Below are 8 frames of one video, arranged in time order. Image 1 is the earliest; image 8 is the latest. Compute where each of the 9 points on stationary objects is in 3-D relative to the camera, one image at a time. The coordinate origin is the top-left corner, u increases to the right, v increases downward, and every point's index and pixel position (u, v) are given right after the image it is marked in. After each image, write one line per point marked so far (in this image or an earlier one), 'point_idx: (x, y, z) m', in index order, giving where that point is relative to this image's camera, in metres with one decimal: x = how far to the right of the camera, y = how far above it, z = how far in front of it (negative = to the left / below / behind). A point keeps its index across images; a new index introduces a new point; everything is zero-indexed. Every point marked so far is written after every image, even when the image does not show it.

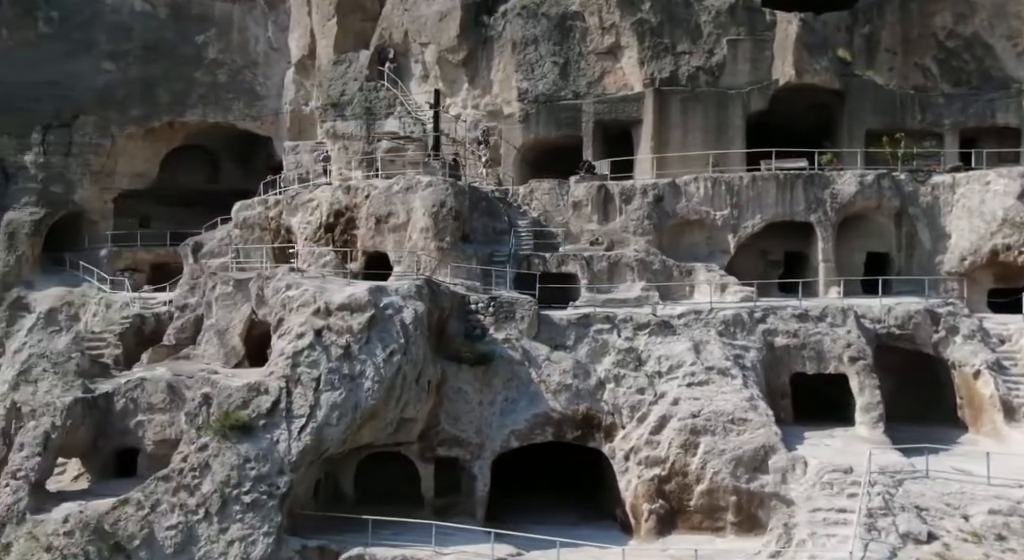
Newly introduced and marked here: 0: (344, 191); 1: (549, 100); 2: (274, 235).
0: (-2.4, +1.3, +13.1) m
1: (+0.7, +3.1, +15.8) m
2: (-3.9, +0.8, +15.2) m
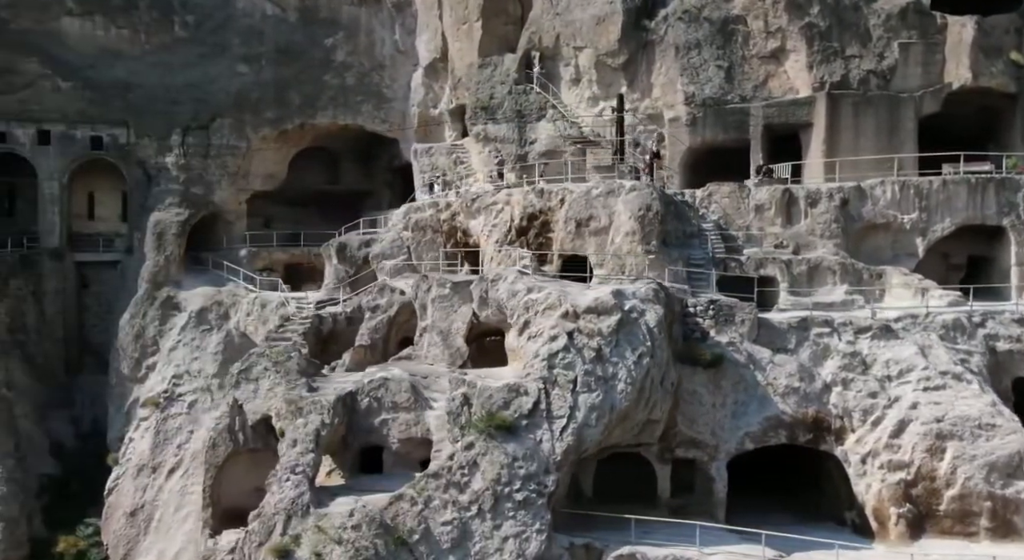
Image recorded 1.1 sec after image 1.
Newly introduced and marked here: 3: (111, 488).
0: (+0.4, +1.2, +13.3) m
1: (+3.6, +3.1, +15.9) m
2: (-1.0, +0.8, +15.5) m
3: (-7.4, -3.9, +17.0) m
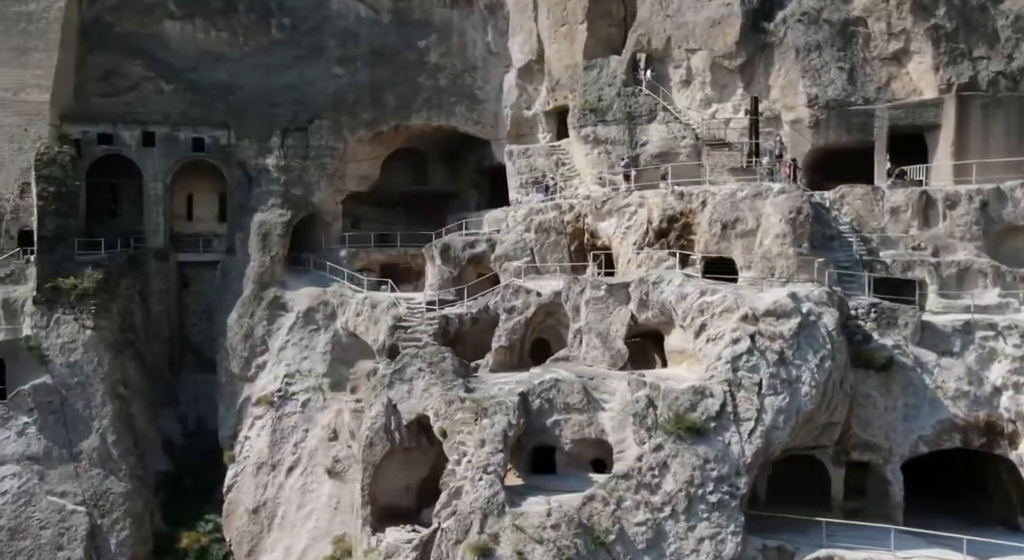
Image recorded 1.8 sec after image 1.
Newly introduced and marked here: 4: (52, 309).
0: (+2.4, +1.2, +13.3) m
1: (+5.7, +3.0, +15.9) m
2: (+1.1, +0.7, +15.6) m
3: (-5.3, -3.9, +17.3) m
4: (-9.0, -0.6, +17.9) m
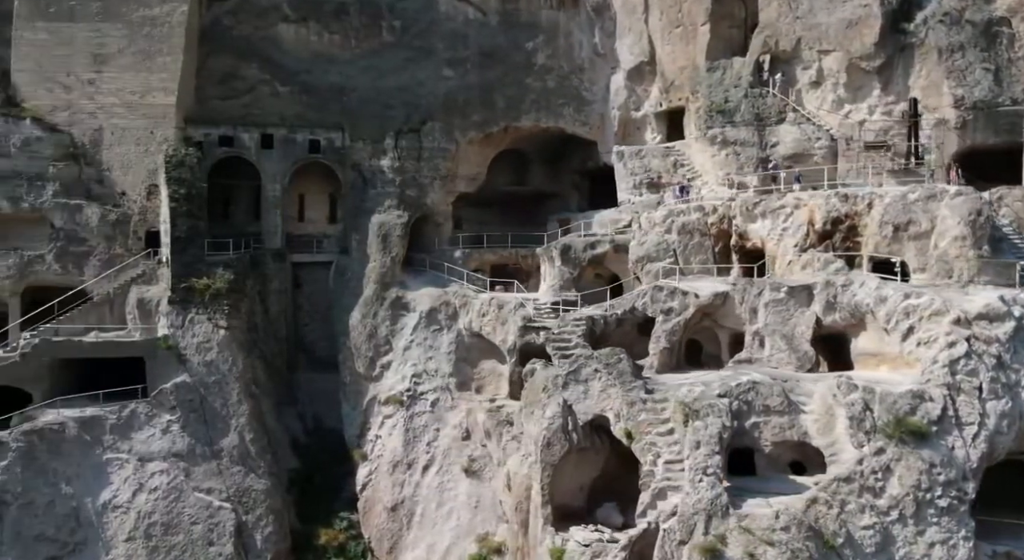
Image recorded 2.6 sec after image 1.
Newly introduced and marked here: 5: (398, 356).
0: (+4.8, +1.2, +13.3) m
1: (+8.2, +3.0, +15.8) m
2: (+3.5, +0.7, +15.6) m
3: (-2.8, -3.9, +17.5) m
4: (-6.5, -0.6, +18.2) m
5: (-2.4, -1.6, +19.1) m
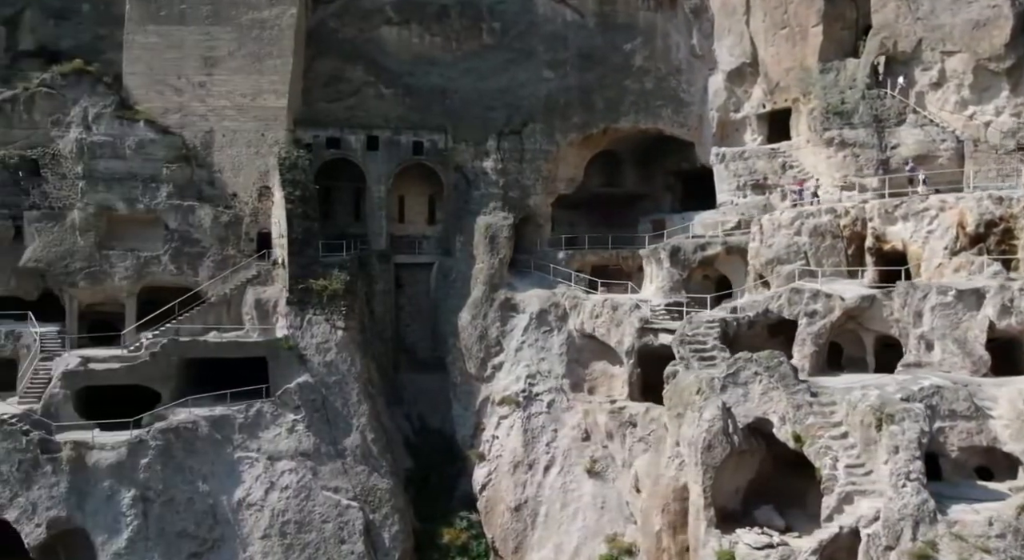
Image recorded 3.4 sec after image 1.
0: (+7.0, +1.1, +13.2) m
1: (+10.4, +2.9, +15.6) m
2: (+5.8, +0.7, +15.5) m
3: (-0.5, -3.9, +17.6) m
4: (-4.2, -0.6, +18.4) m
5: (0.0, -1.6, +19.2) m
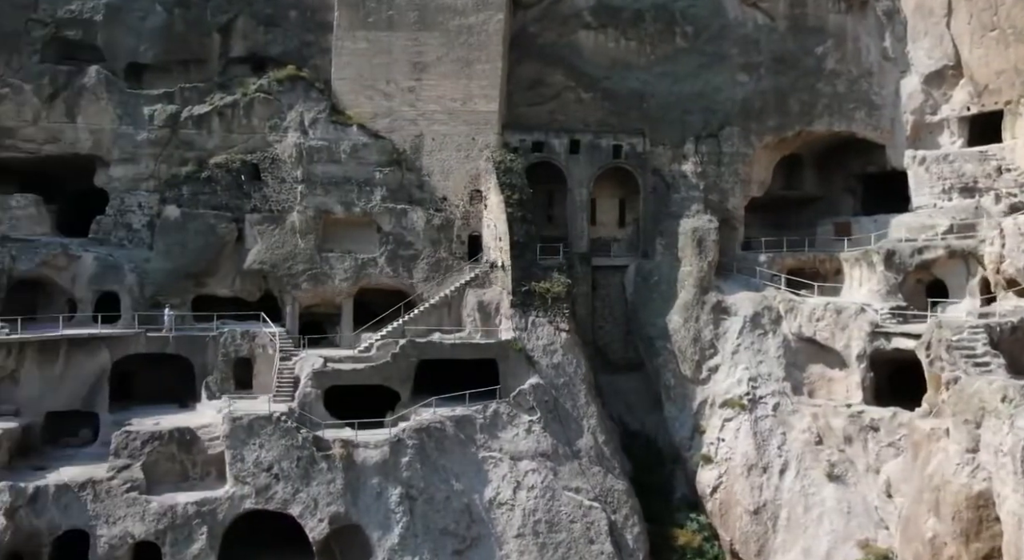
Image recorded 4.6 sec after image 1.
0: (+11.3, +1.0, +13.0) m
1: (+14.8, +2.8, +15.2) m
2: (+10.1, +0.6, +15.3) m
3: (+4.0, -4.0, +17.7) m
4: (+0.3, -0.7, +18.6) m
5: (+4.5, -1.7, +19.2) m
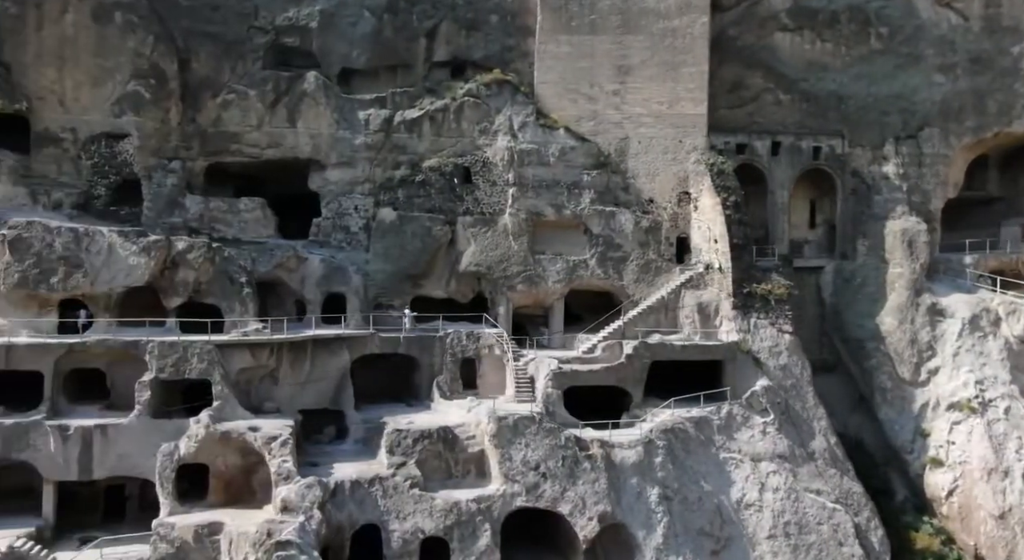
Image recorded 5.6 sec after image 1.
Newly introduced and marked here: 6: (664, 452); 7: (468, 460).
0: (+15.6, +0.9, +12.5) m
1: (+19.2, +2.7, +14.6) m
2: (+14.5, +0.5, +14.9) m
3: (+8.5, -4.0, +17.6) m
4: (+4.9, -0.7, +18.7) m
5: (+9.1, -1.7, +19.1) m
6: (+2.7, -3.0, +16.2) m
7: (-0.8, -3.1, +15.7) m
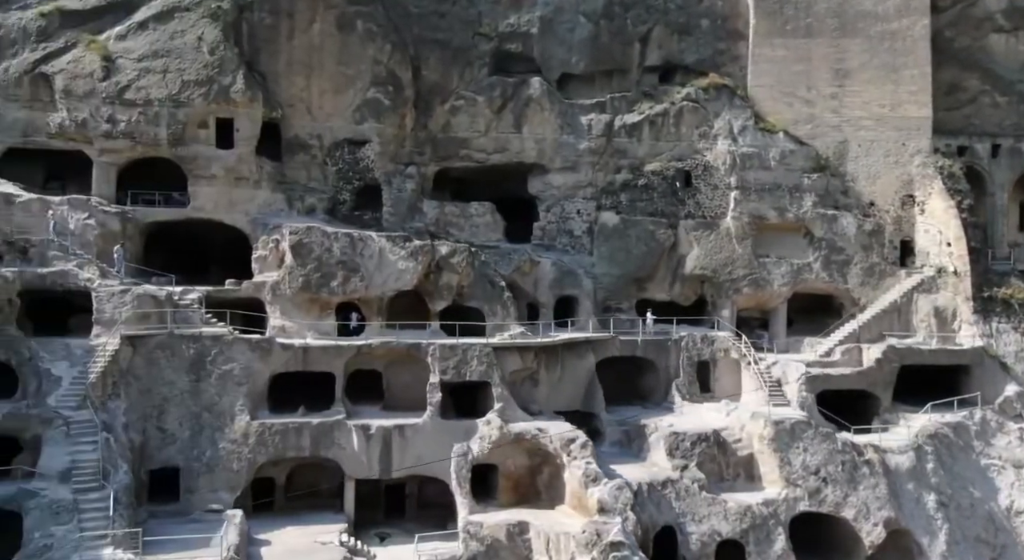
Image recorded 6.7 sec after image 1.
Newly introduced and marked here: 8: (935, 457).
0: (+20.1, +0.8, +11.8) m
1: (+23.9, +2.6, +13.6) m
2: (+19.2, +0.4, +14.2) m
3: (+13.3, -4.1, +17.2) m
4: (+9.7, -0.8, +18.5) m
5: (+14.0, -1.8, +18.7) m
6: (+7.4, -3.1, +16.1) m
7: (+4.0, -3.2, +15.8) m
8: (+7.5, -3.1, +16.1) m
